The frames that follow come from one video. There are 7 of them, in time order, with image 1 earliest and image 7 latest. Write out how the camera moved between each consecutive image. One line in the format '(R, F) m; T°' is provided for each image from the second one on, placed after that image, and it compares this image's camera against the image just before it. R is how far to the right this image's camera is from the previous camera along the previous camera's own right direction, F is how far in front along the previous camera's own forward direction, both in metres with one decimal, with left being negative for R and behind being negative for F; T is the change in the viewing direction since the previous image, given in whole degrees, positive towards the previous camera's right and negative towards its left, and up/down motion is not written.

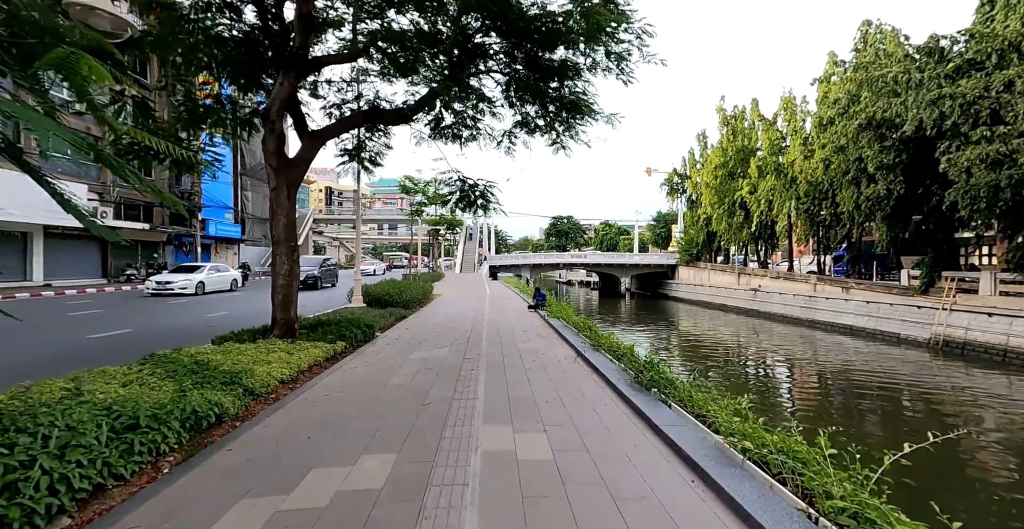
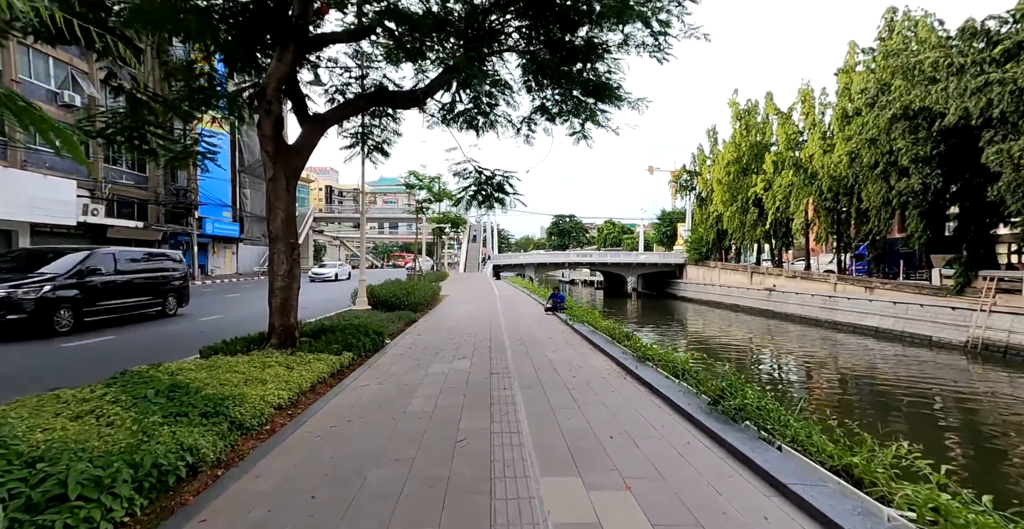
(-0.4, +0.8) m; 0°
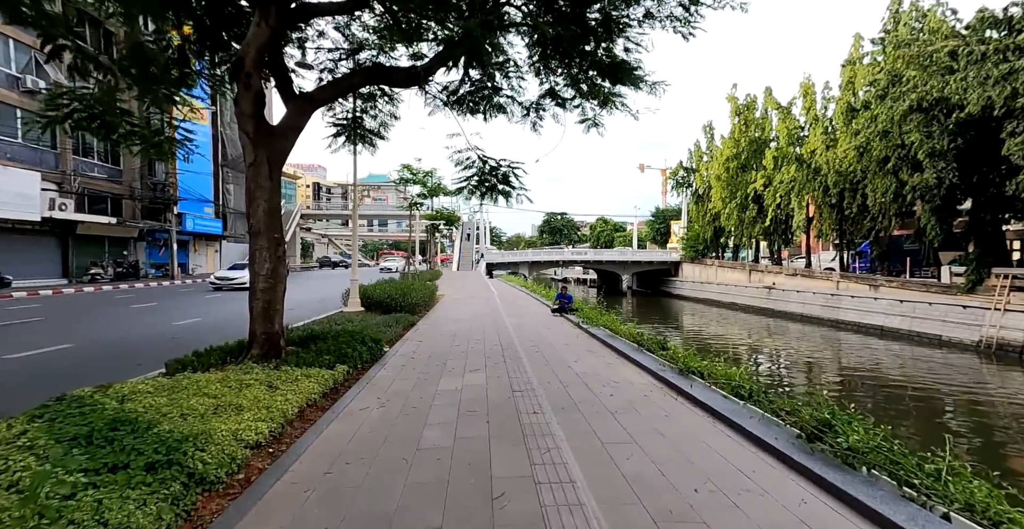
(-0.3, +0.7) m; +1°
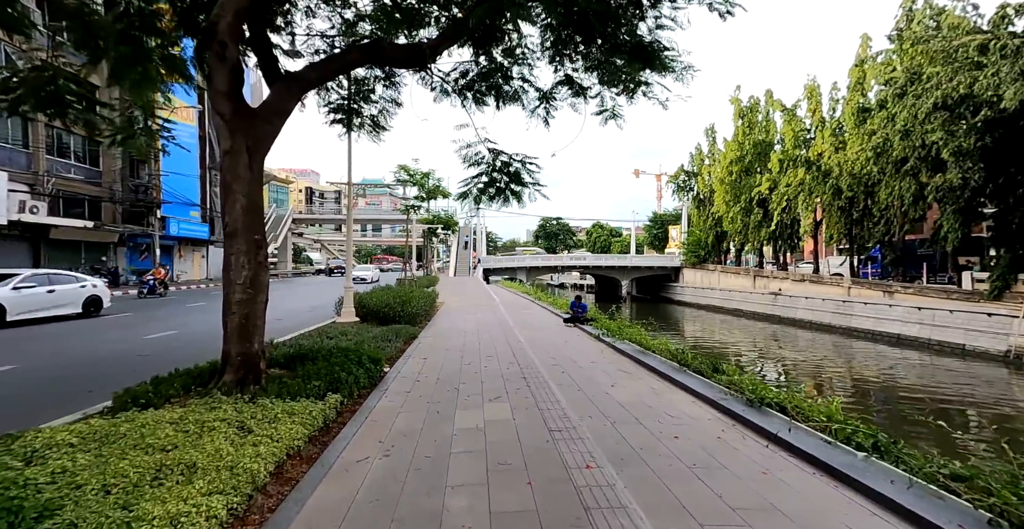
(-0.3, +0.8) m; +1°
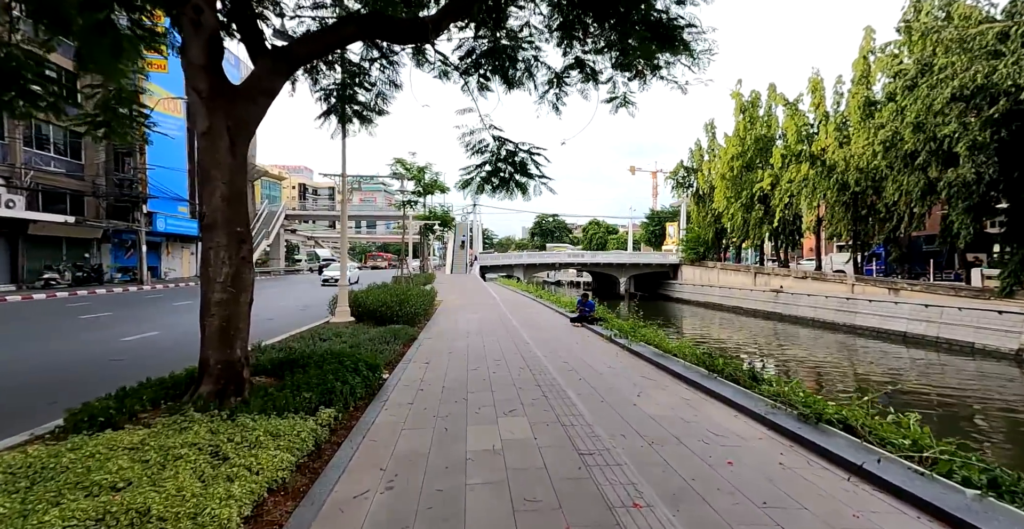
(-0.2, +0.5) m; +1°
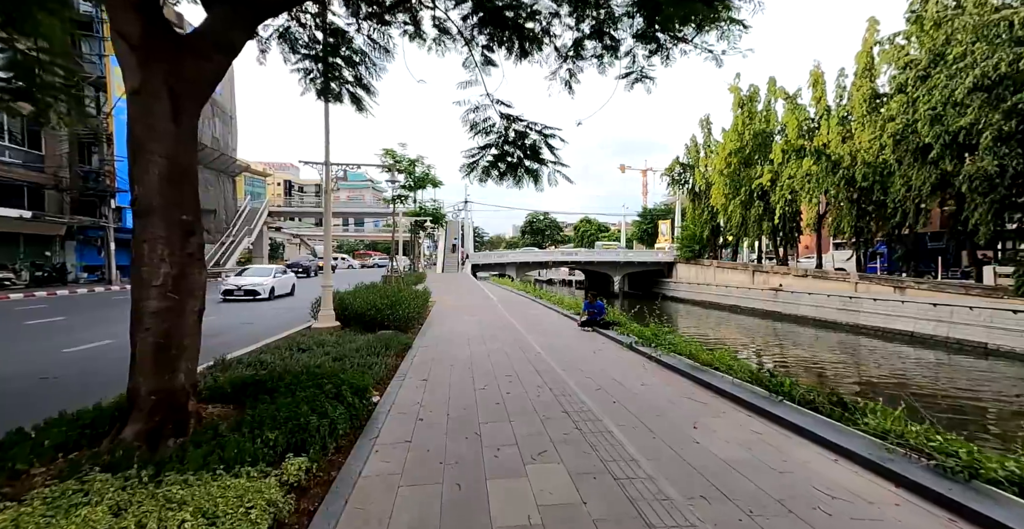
(-0.2, +0.8) m; +1°
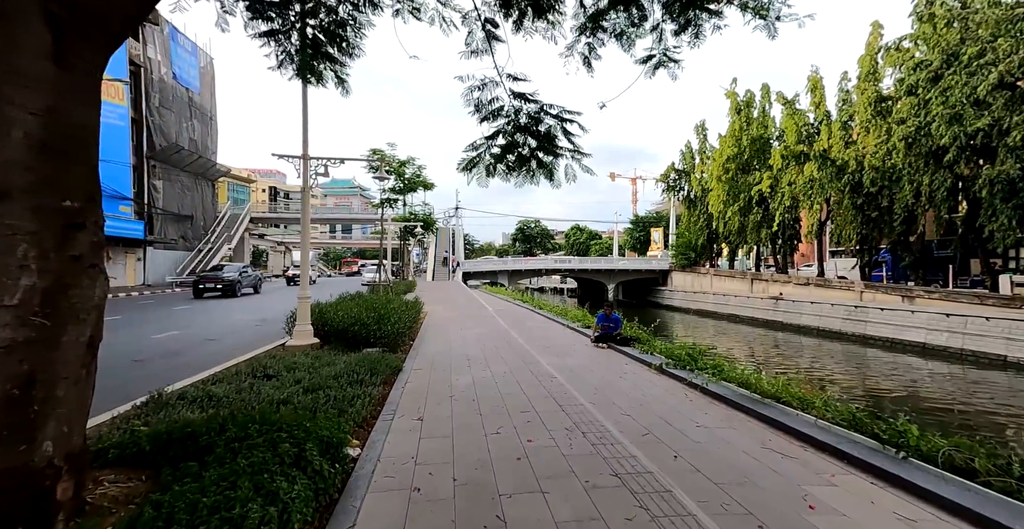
(-0.2, +0.9) m; +1°
